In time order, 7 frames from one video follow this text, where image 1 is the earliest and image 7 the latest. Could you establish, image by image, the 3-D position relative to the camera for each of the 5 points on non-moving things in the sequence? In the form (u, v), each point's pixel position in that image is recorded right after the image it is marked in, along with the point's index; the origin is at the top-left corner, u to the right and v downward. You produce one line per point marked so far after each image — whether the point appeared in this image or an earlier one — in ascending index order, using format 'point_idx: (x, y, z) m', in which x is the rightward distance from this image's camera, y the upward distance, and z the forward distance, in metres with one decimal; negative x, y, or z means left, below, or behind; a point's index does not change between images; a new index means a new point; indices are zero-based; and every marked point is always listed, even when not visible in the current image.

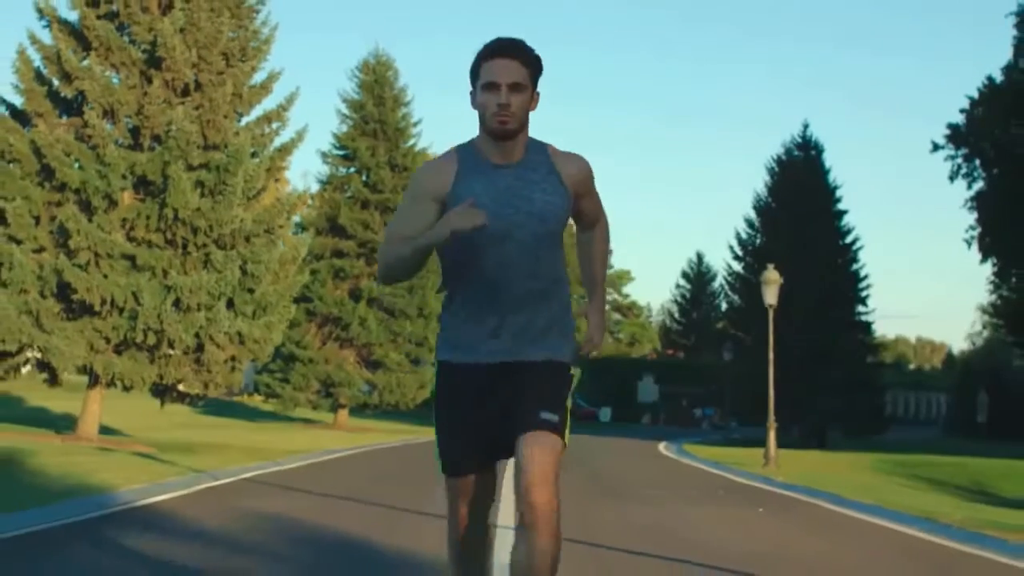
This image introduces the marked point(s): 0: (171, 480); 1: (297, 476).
0: (-3.9, -2.2, +16.1) m
1: (-2.7, -2.5, +18.6) m
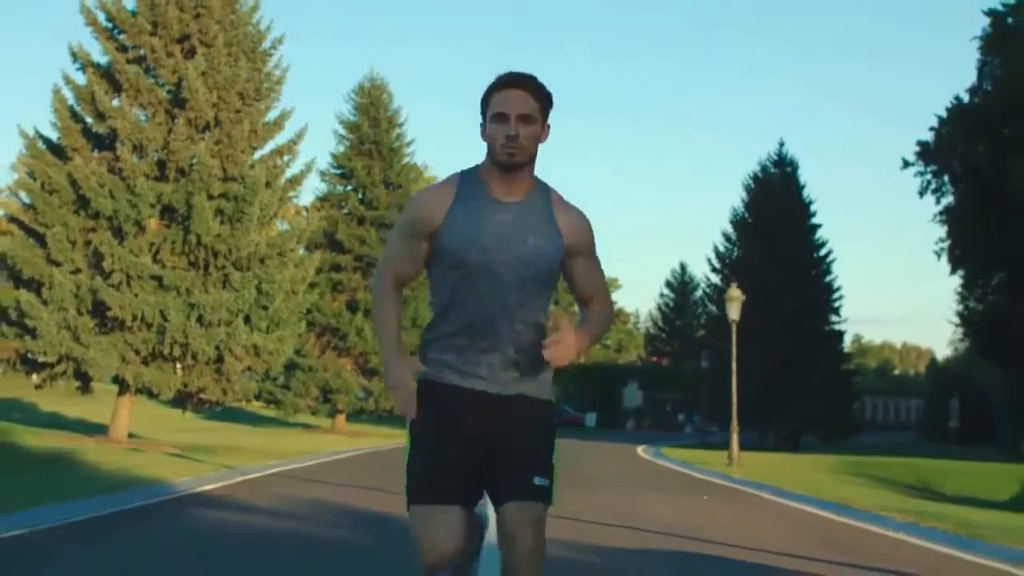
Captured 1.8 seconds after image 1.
0: (-4.1, -2.5, +18.9) m
1: (-2.9, -2.8, +21.4) m
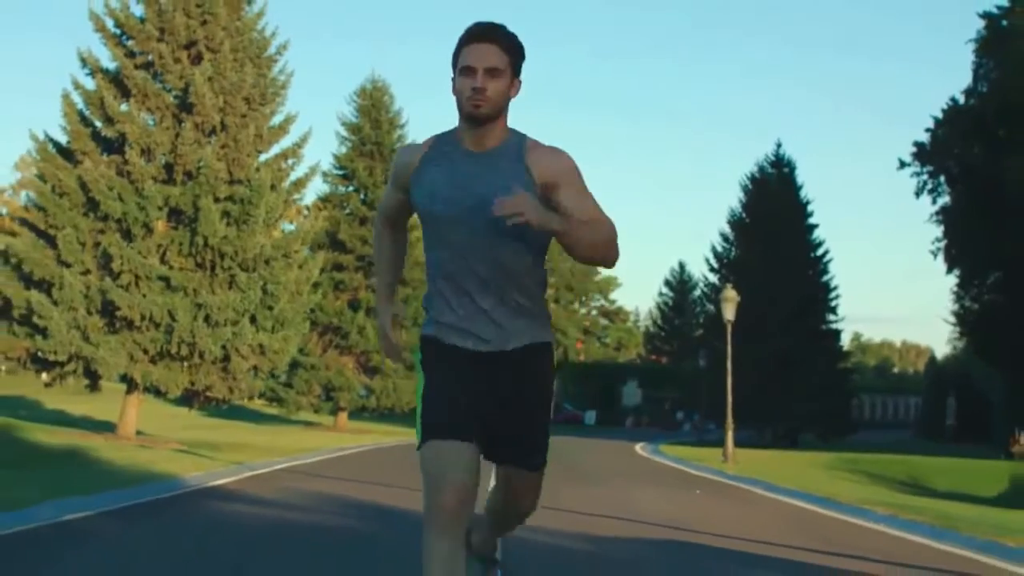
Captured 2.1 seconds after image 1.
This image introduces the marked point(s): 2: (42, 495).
0: (-4.1, -2.5, +19.5) m
1: (-2.9, -2.8, +22.1) m
2: (-5.1, -2.2, +15.6) m
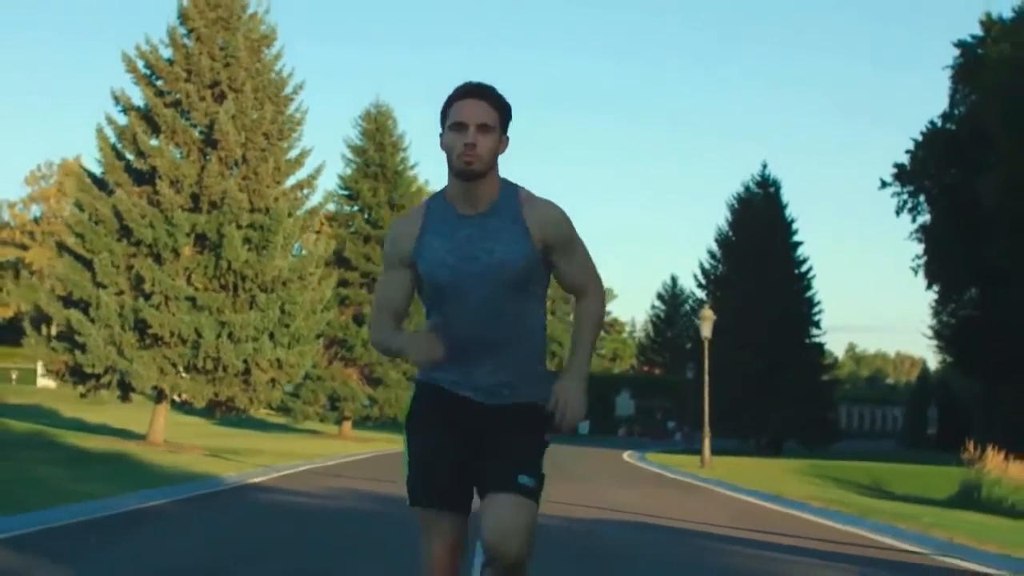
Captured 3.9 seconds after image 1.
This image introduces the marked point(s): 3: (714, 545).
0: (-4.1, -2.9, +22.3) m
1: (-3.0, -3.2, +24.8) m
2: (-5.1, -2.6, +18.4) m
3: (+2.0, -2.5, +13.8) m
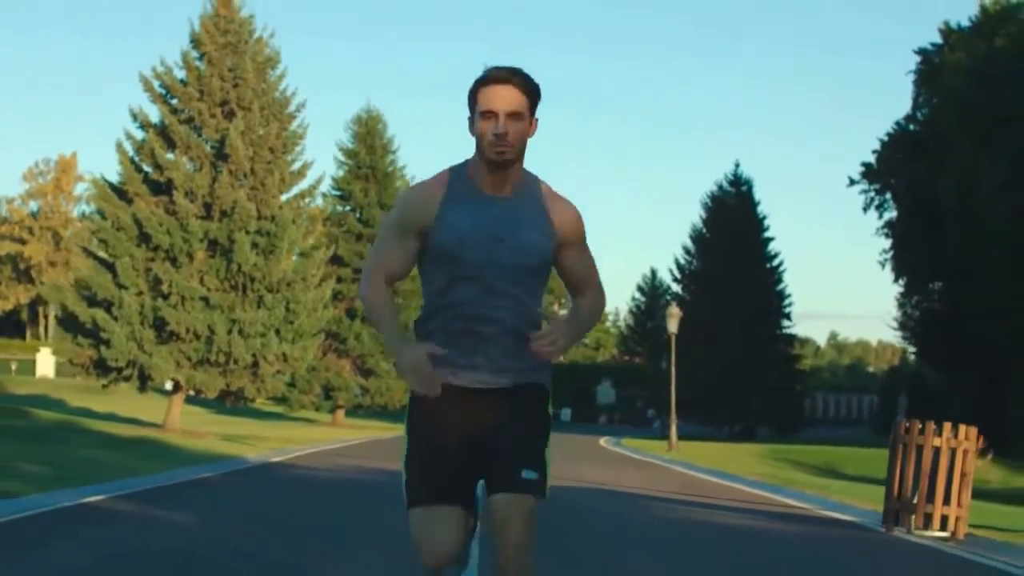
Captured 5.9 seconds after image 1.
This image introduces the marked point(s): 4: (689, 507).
0: (-4.4, -3.0, +25.4) m
1: (-3.3, -3.3, +28.0) m
2: (-5.4, -2.7, +21.5) m
3: (+1.8, -2.6, +17.0) m
4: (+2.1, -2.6, +16.9) m
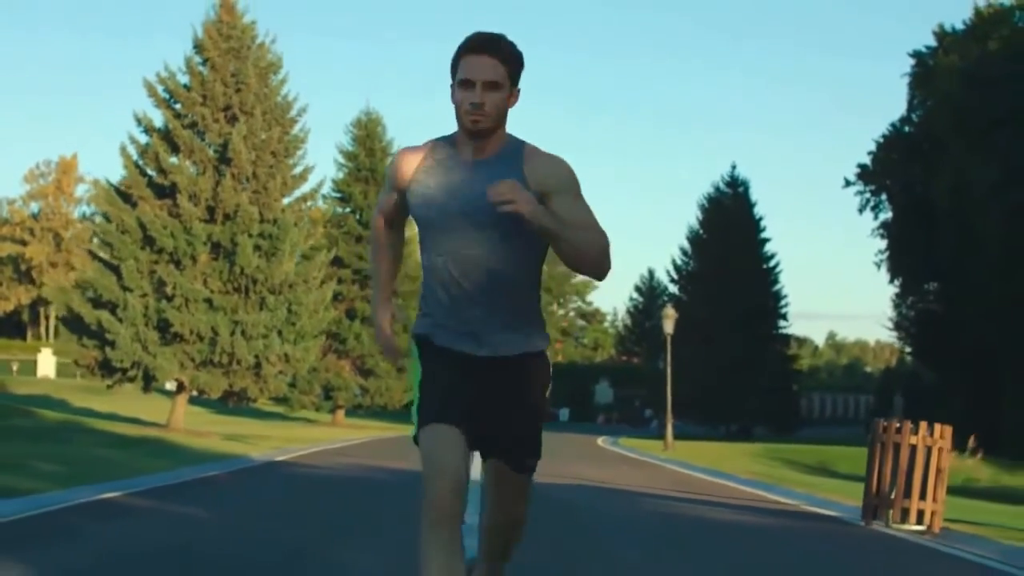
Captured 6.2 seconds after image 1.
0: (-4.5, -3.0, +26.0) m
1: (-3.4, -3.3, +28.5) m
2: (-5.4, -2.7, +22.1) m
3: (+1.8, -2.7, +17.6) m
4: (+2.1, -2.7, +17.4) m
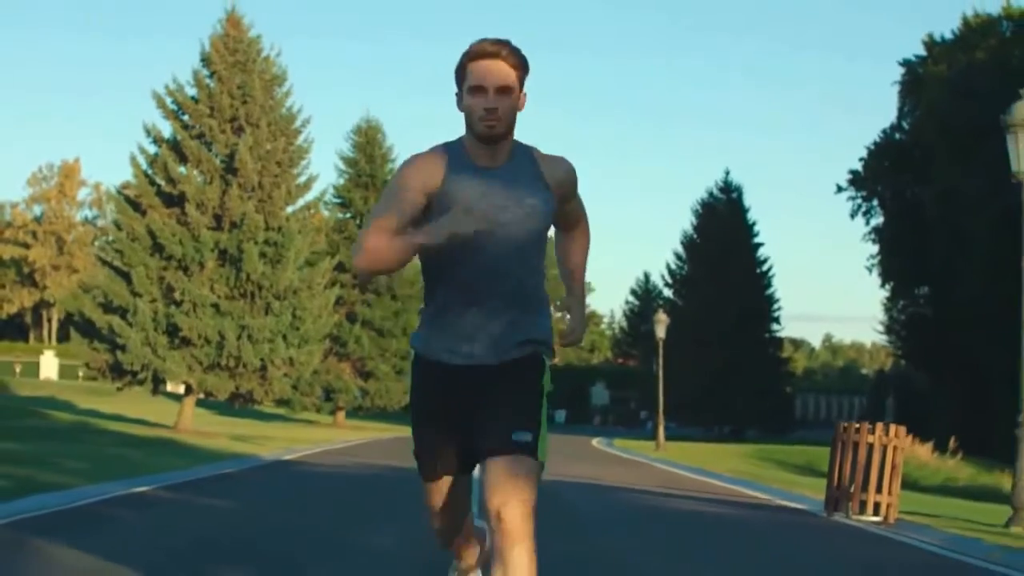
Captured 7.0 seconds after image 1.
0: (-4.5, -3.2, +27.2) m
1: (-3.4, -3.4, +29.7) m
2: (-5.5, -2.9, +23.3) m
3: (+1.7, -2.8, +18.8) m
4: (+2.1, -2.8, +18.6) m
